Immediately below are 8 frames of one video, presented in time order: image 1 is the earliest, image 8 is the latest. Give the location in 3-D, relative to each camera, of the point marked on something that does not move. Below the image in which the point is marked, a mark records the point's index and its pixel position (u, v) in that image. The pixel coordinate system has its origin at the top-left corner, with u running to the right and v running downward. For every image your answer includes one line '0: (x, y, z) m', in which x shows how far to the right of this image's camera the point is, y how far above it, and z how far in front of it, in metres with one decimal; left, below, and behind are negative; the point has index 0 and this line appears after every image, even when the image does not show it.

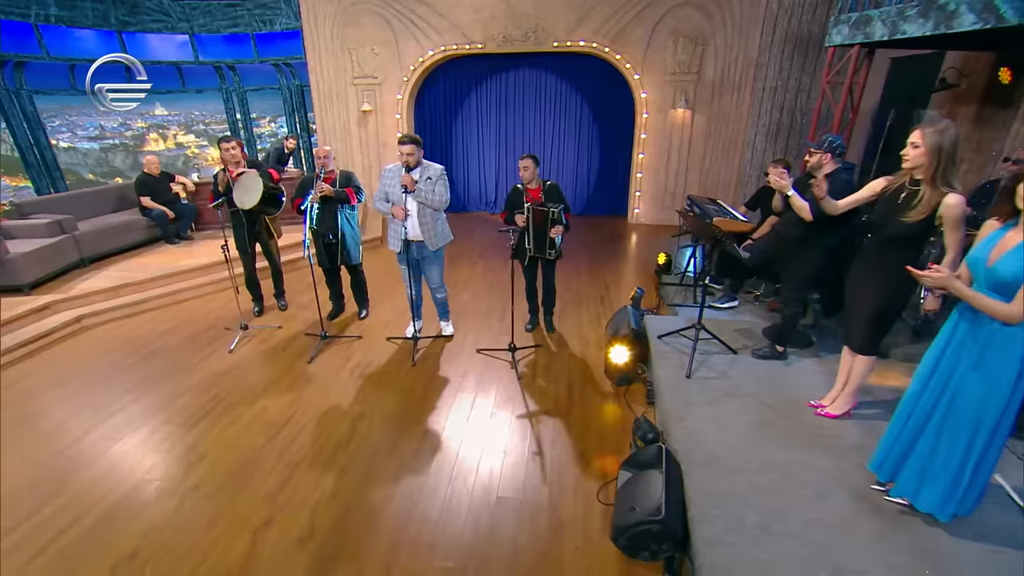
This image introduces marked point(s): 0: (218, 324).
0: (-1.6, -0.2, +5.5) m
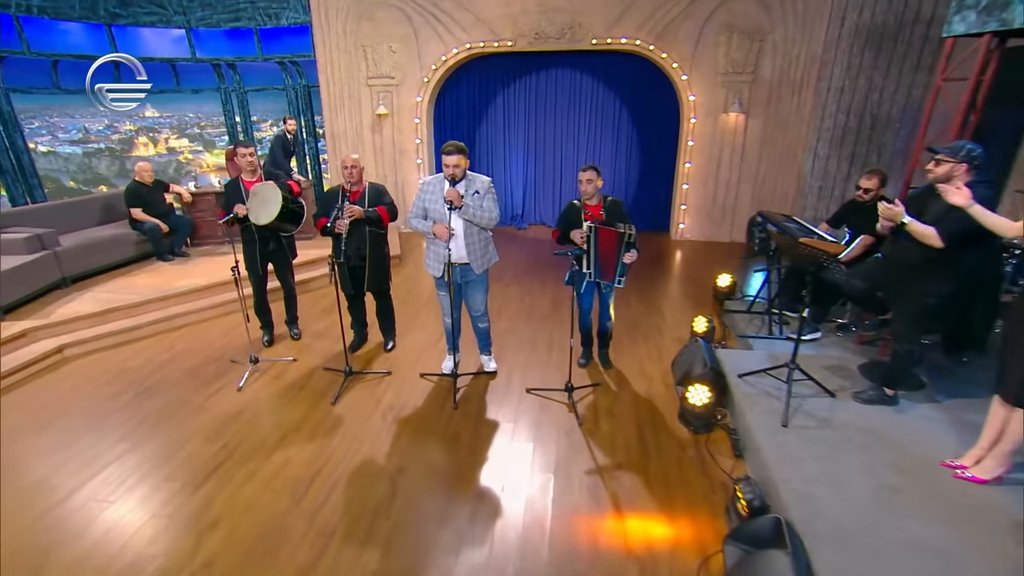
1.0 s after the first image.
0: (-1.3, -0.3, +4.8) m
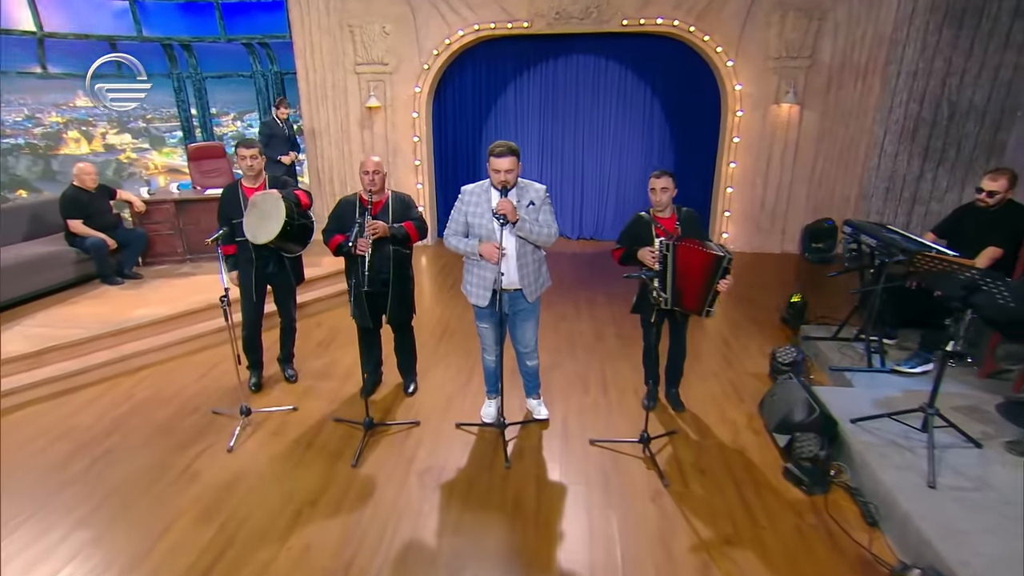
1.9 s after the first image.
0: (-1.2, -0.5, +4.0) m
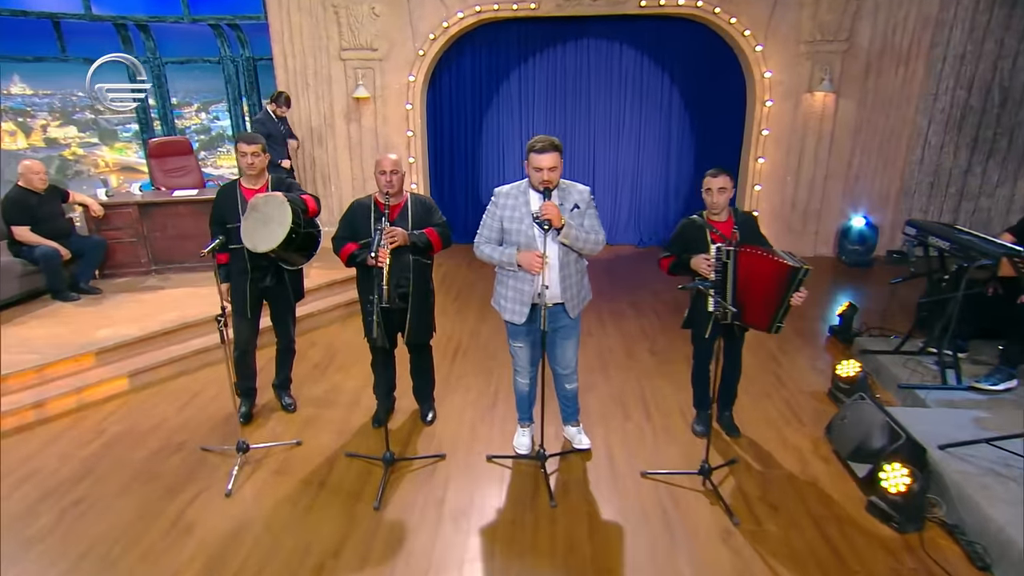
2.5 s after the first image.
0: (-1.1, -0.5, +3.5) m
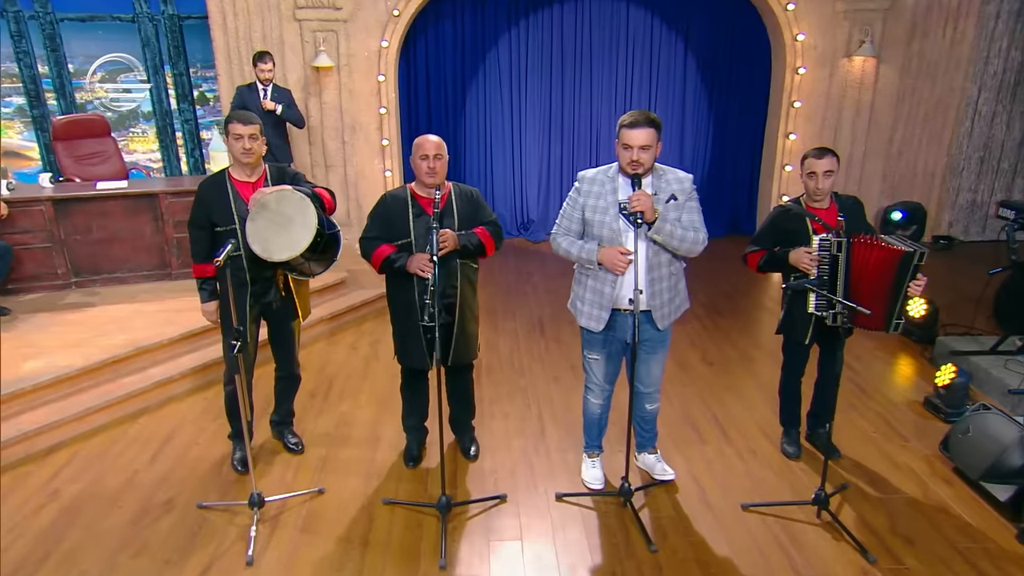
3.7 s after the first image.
0: (-0.9, -0.6, +2.7) m
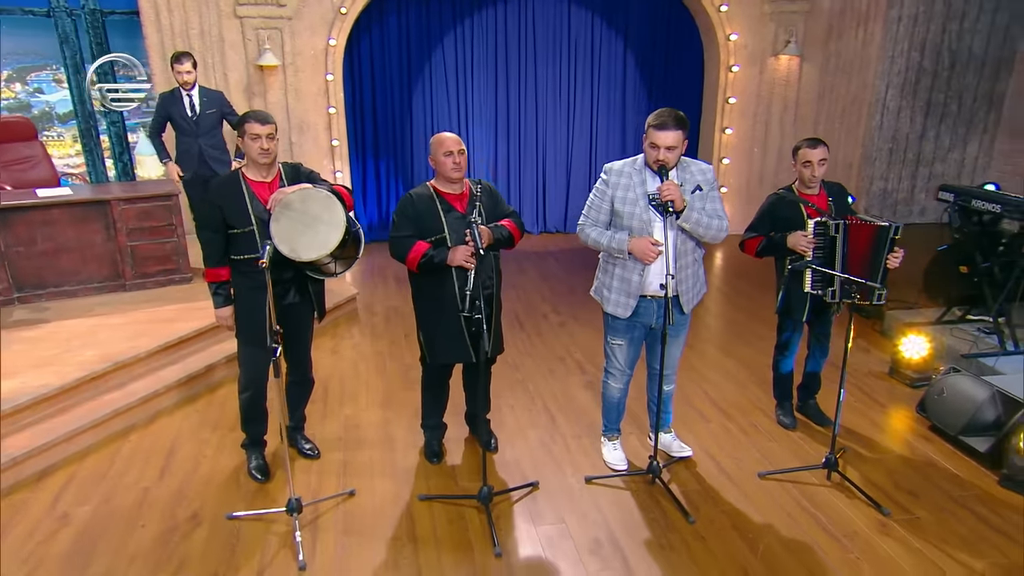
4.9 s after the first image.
0: (-0.8, -0.6, +2.6) m
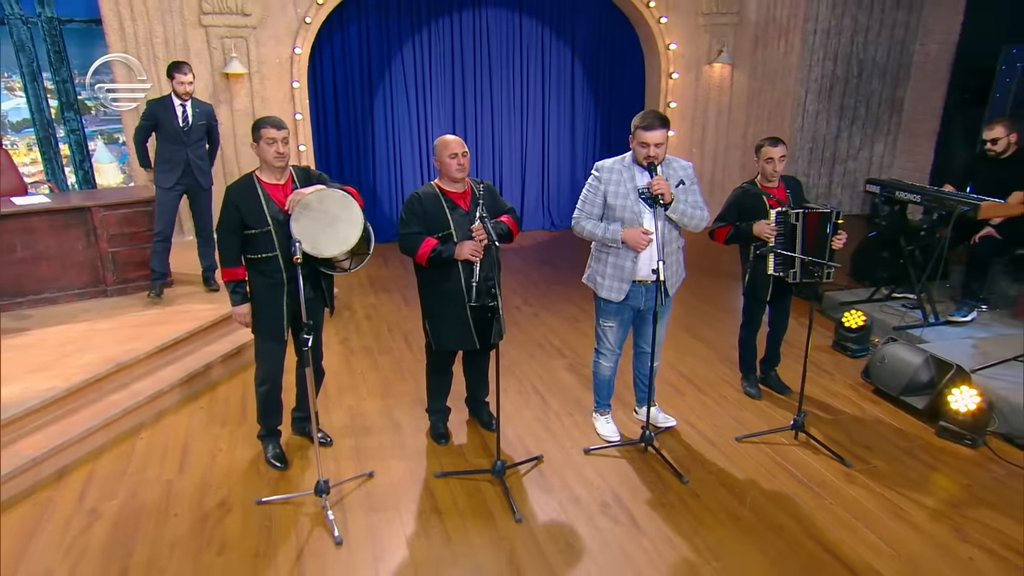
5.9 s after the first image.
0: (-0.8, -0.6, +2.8) m
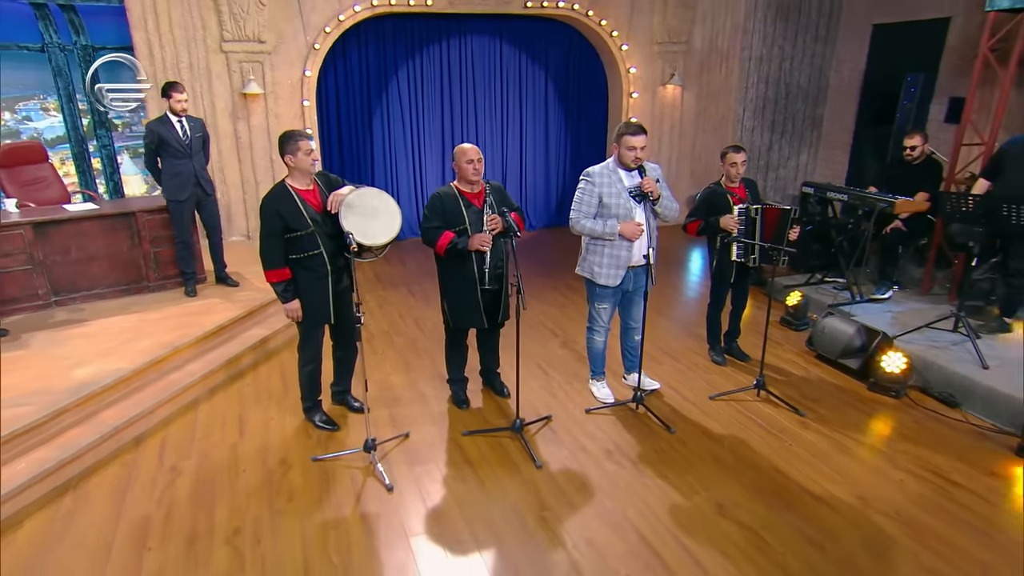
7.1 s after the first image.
0: (-0.7, -0.5, +3.2) m
